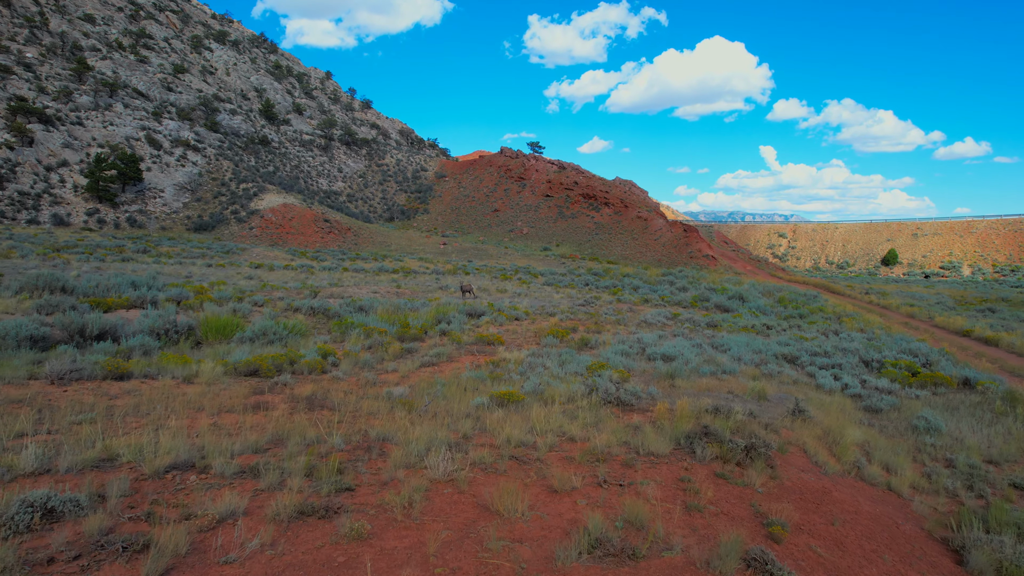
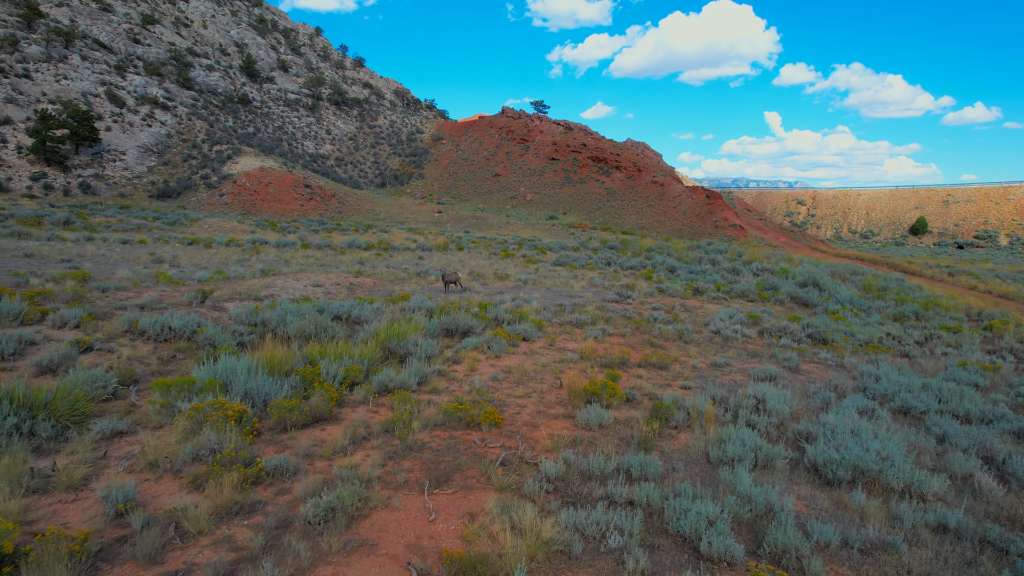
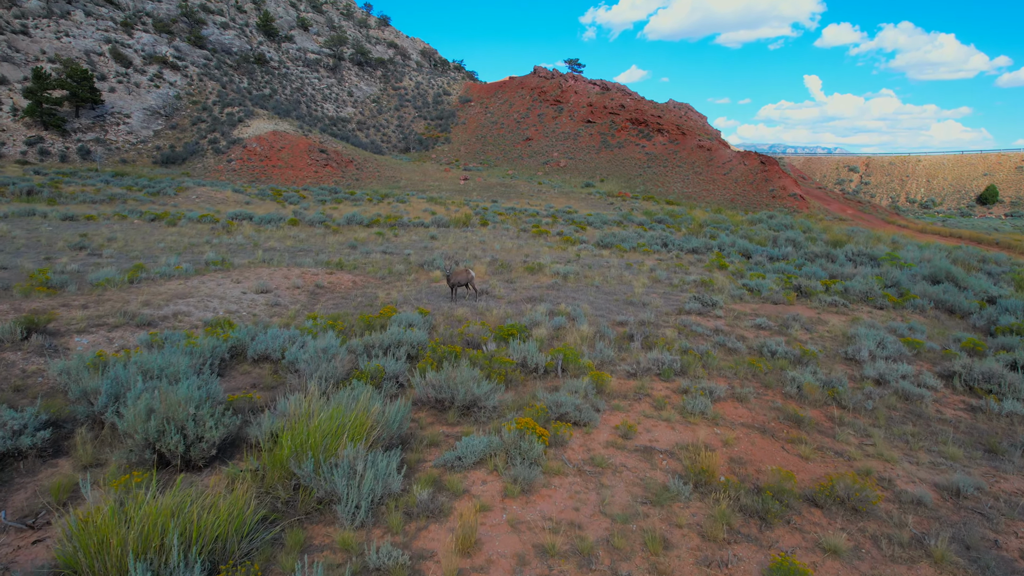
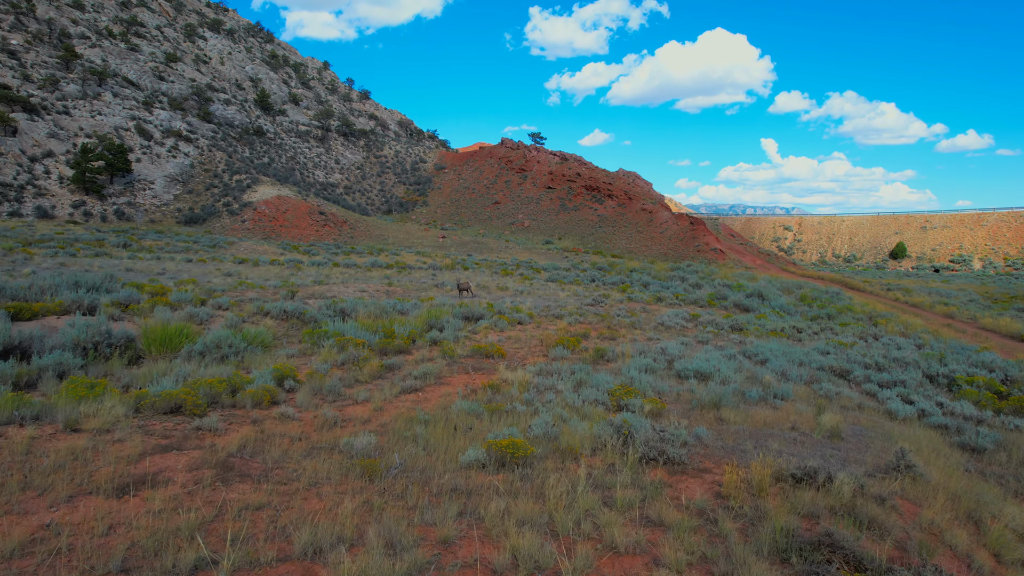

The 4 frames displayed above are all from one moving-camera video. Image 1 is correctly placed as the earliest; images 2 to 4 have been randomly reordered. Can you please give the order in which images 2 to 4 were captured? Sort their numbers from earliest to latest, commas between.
4, 2, 3
